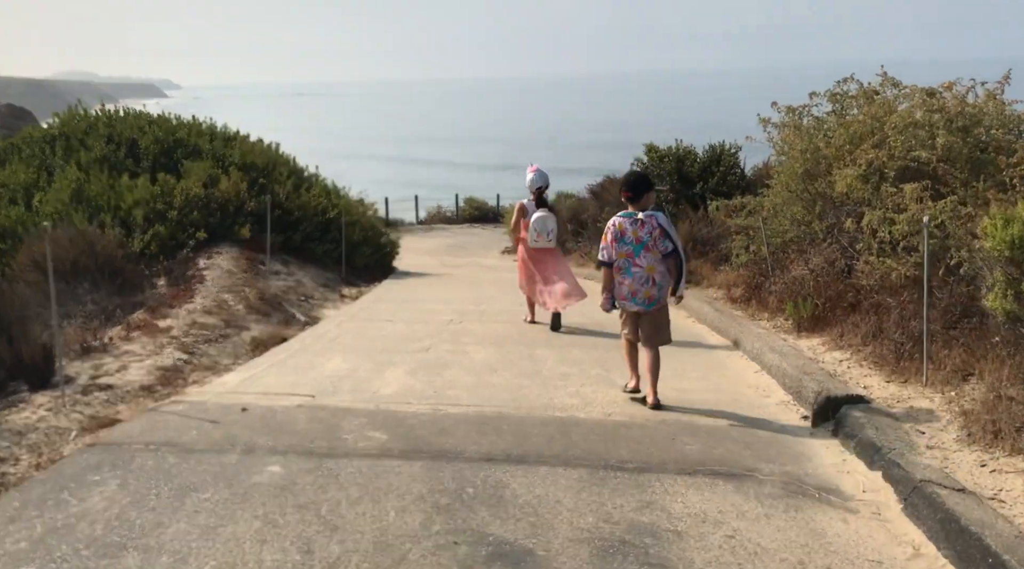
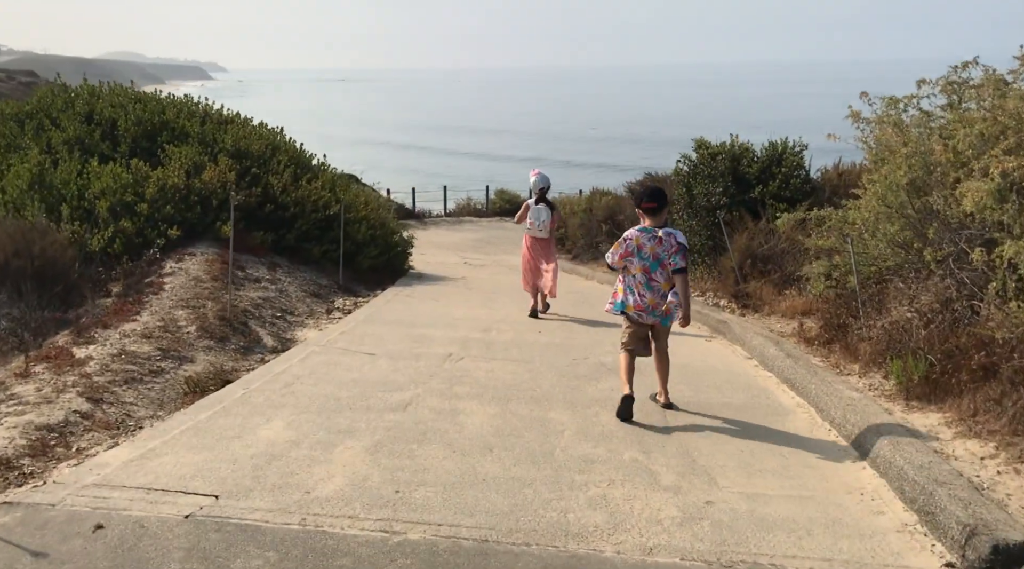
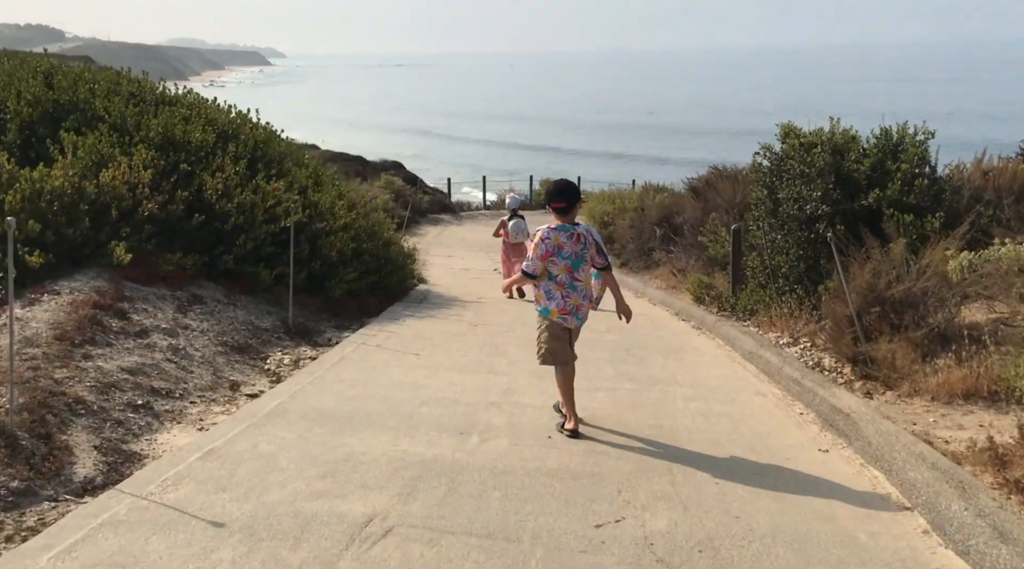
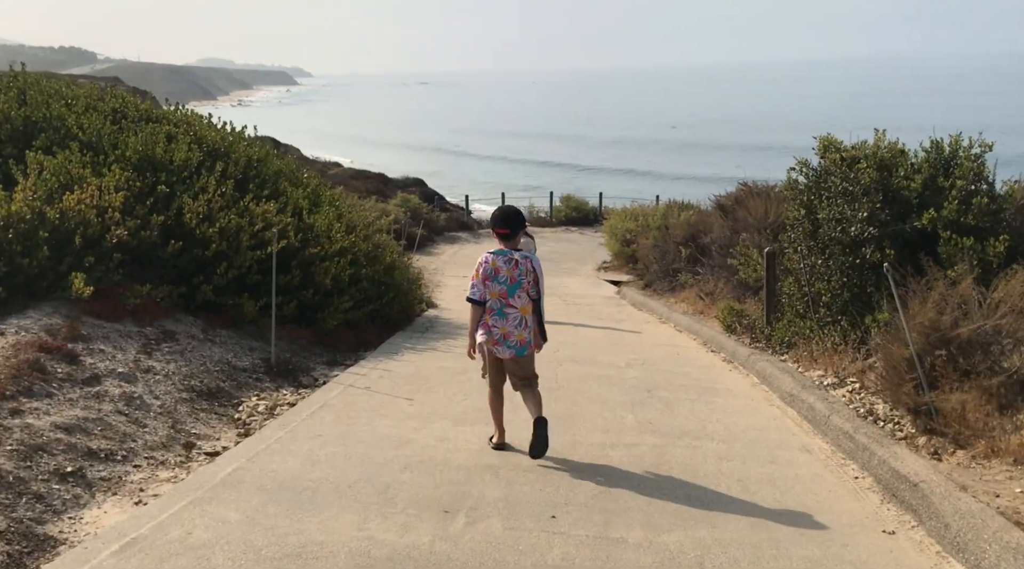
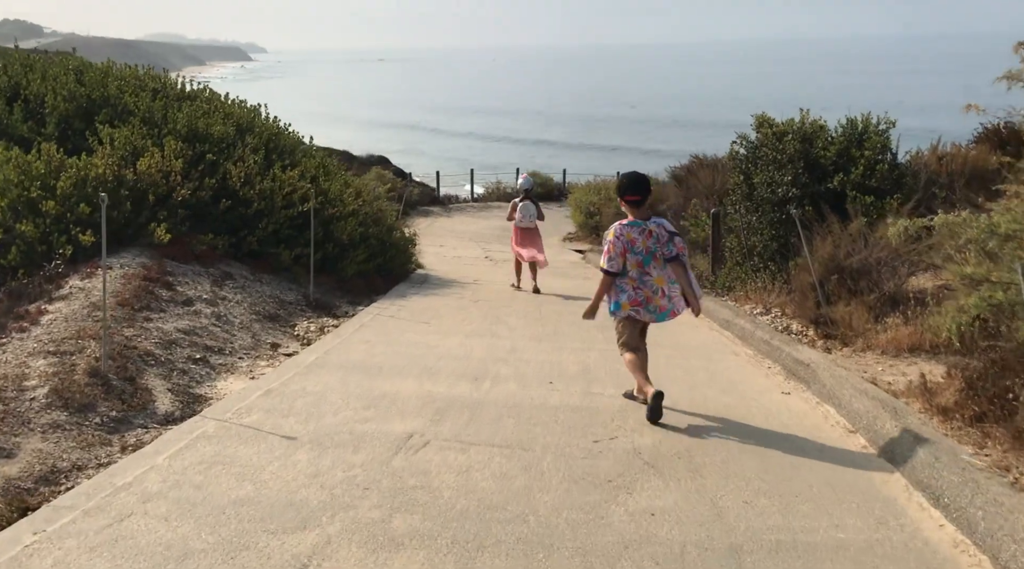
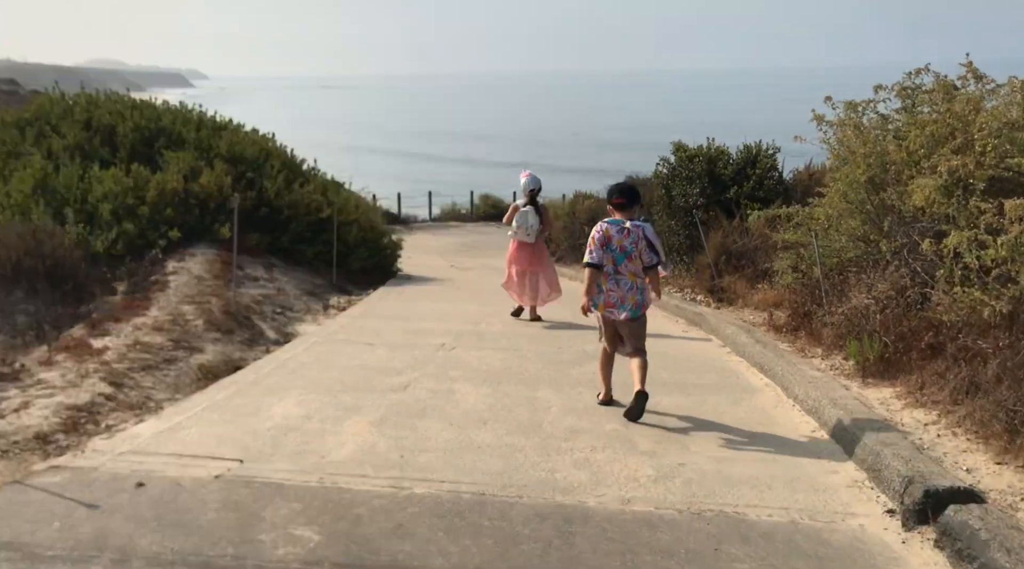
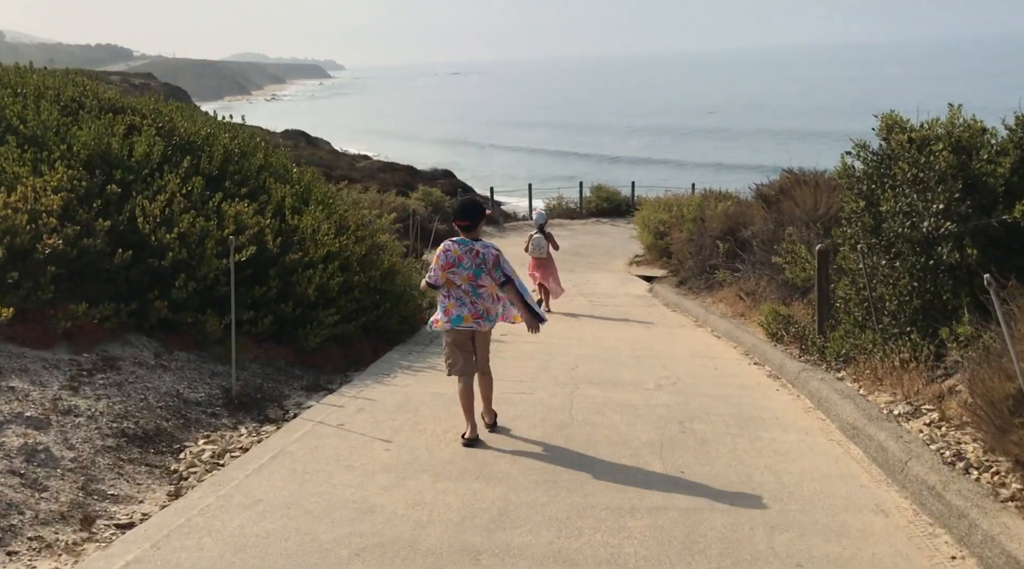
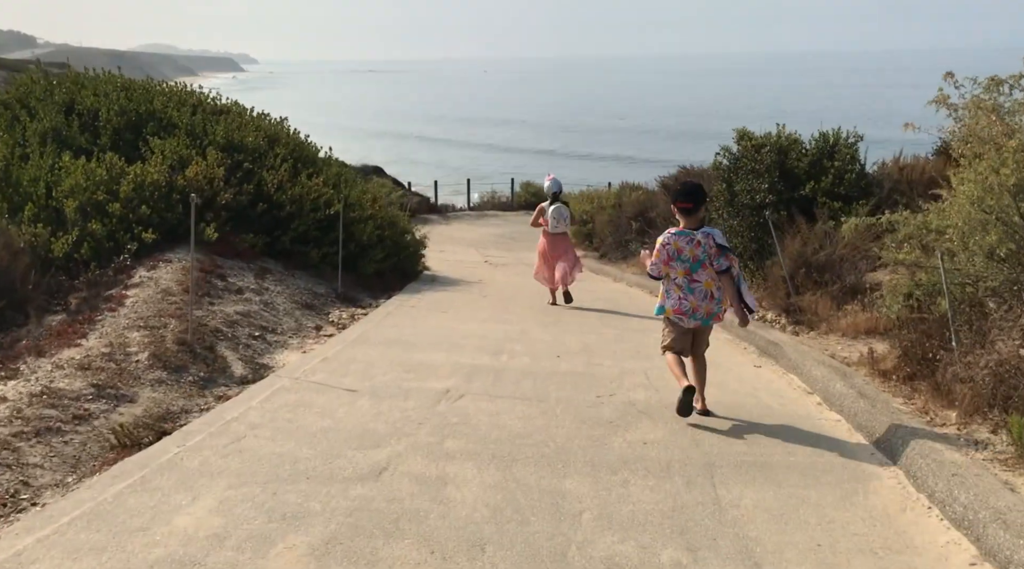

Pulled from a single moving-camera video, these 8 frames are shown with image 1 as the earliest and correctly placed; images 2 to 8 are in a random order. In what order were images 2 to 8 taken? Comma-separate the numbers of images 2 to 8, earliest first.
6, 2, 8, 5, 3, 4, 7
